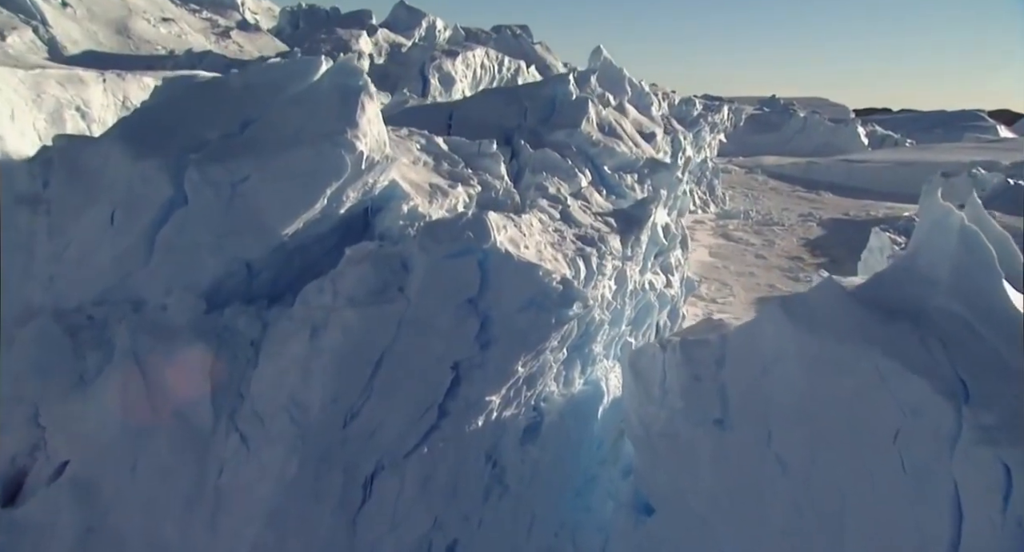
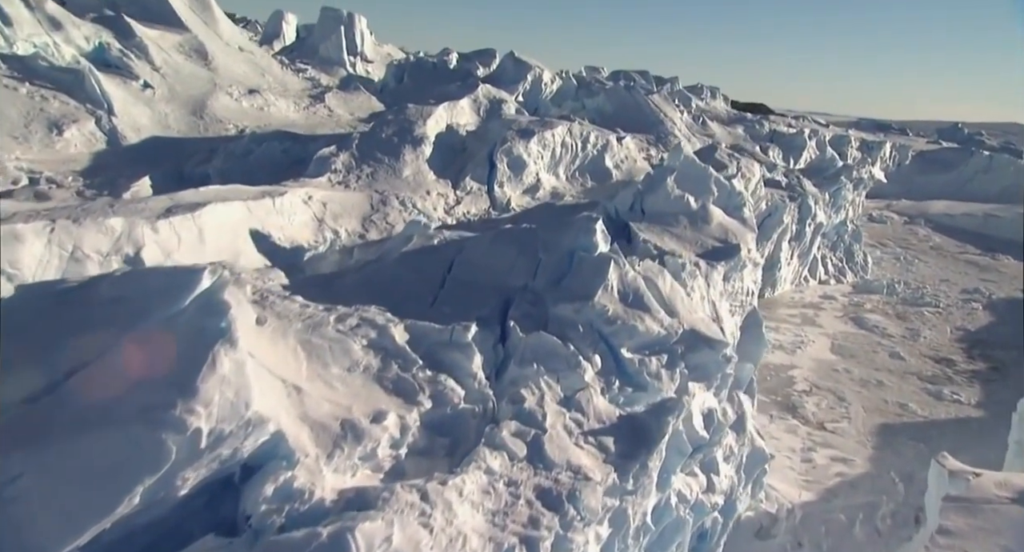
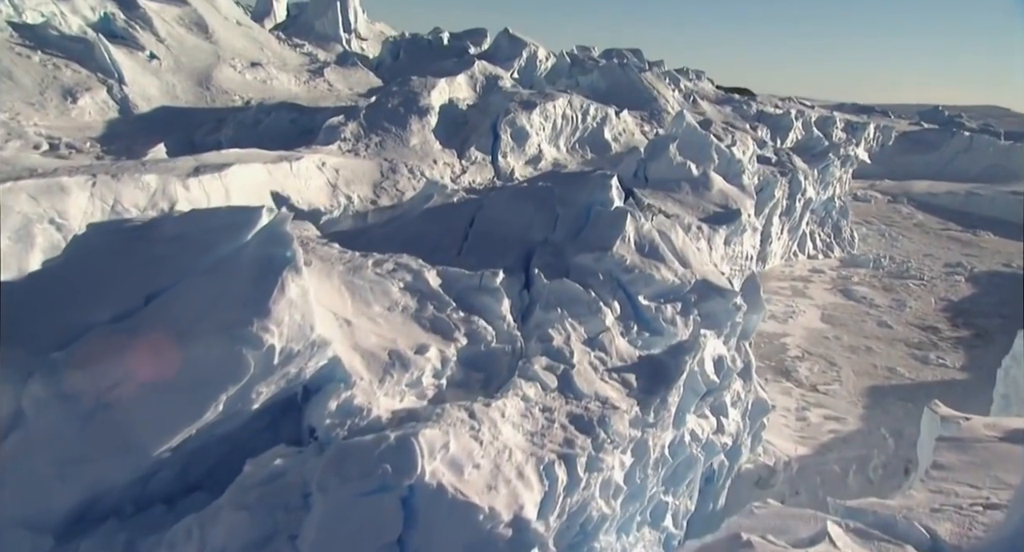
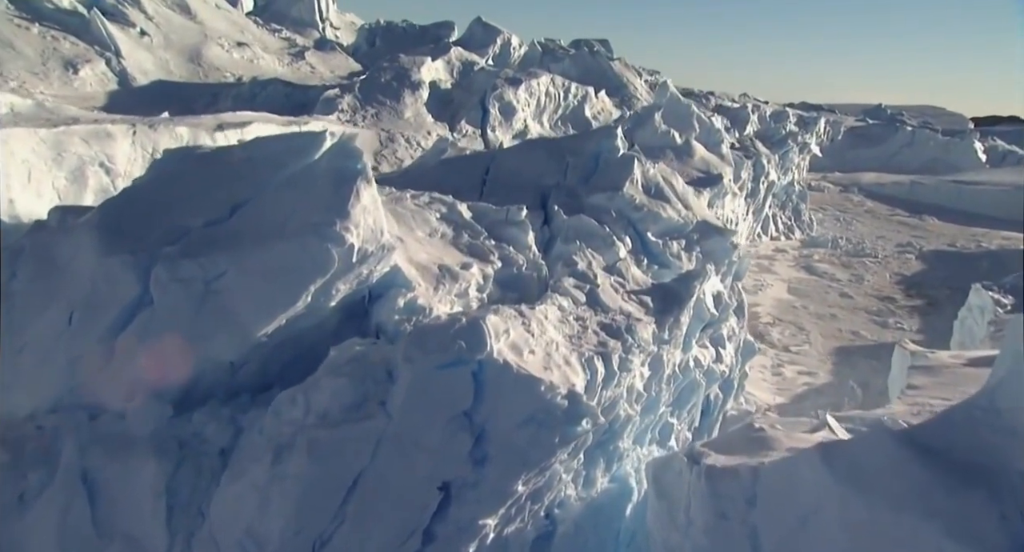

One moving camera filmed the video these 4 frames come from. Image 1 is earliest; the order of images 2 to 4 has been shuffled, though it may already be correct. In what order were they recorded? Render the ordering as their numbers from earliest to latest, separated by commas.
4, 3, 2
